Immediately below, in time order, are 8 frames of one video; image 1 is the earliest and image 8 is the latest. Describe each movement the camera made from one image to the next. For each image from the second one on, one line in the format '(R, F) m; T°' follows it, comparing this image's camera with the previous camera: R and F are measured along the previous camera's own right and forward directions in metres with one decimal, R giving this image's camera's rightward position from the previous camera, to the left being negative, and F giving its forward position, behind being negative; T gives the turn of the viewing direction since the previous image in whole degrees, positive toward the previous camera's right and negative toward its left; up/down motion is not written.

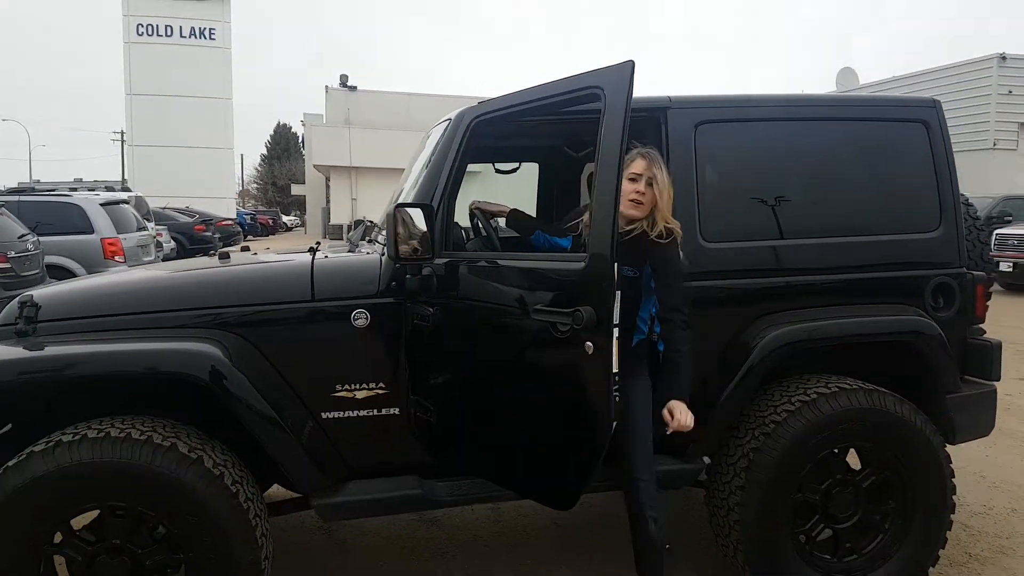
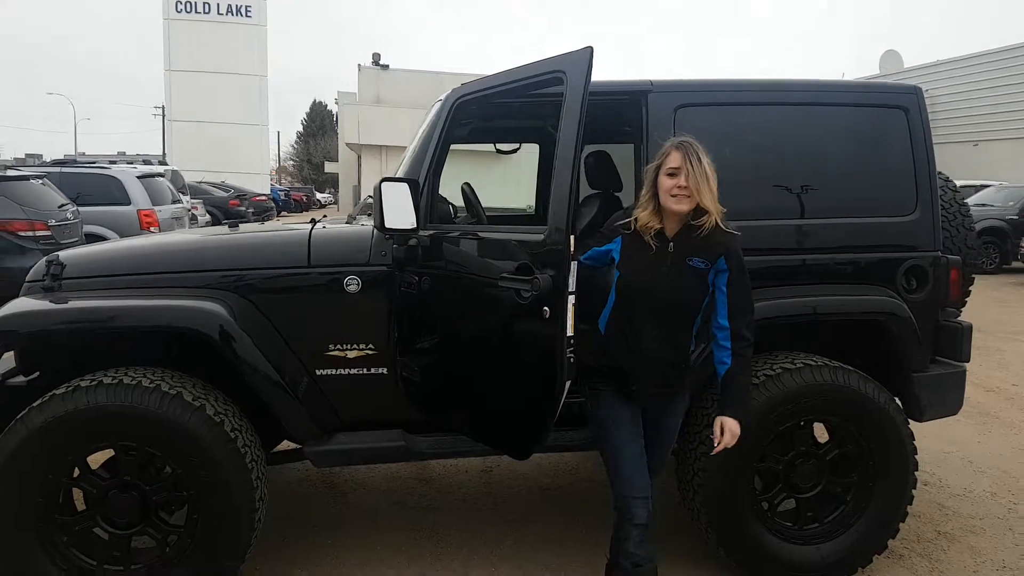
(+0.2, -0.2) m; -2°
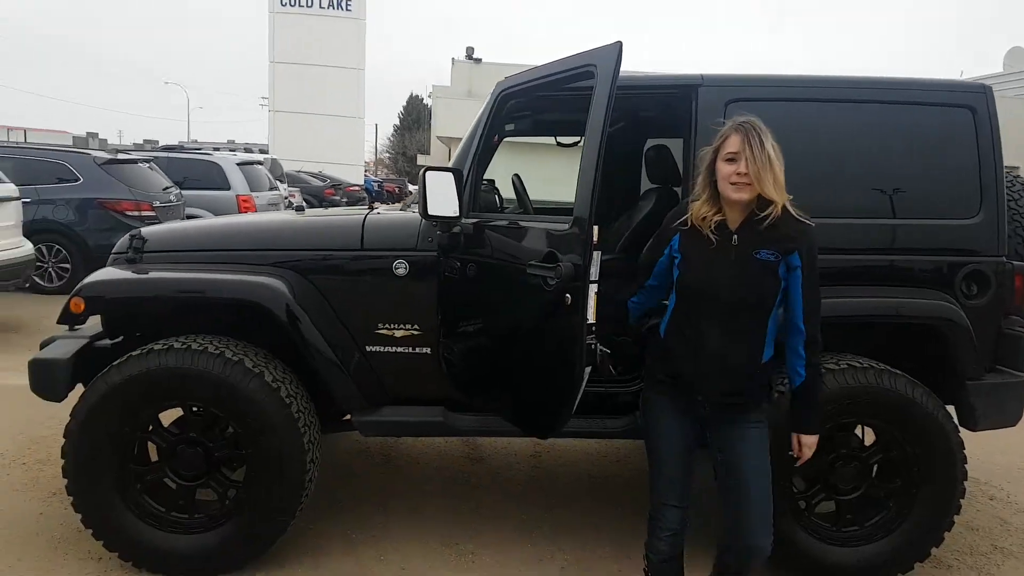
(+0.2, -0.1) m; -7°
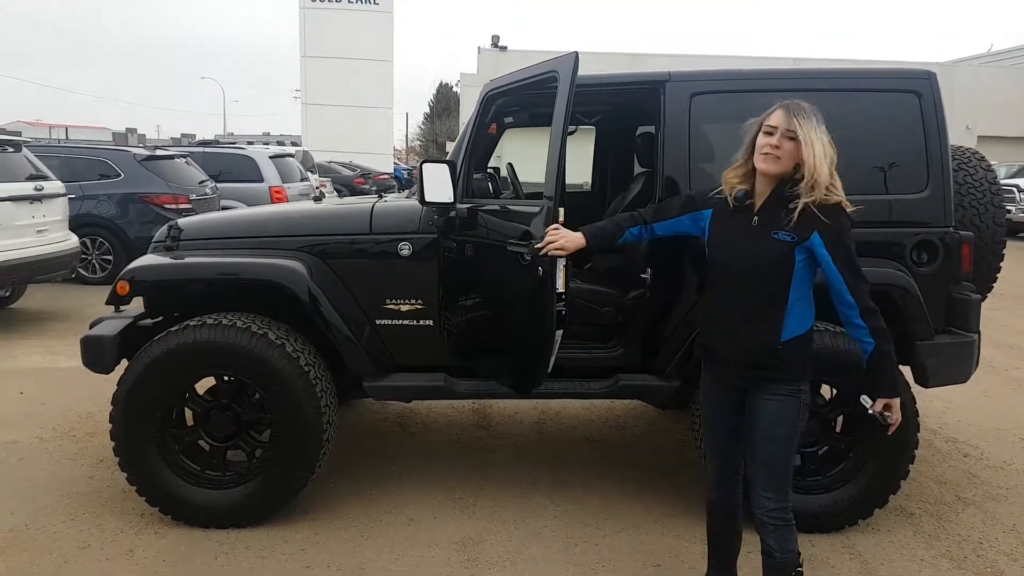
(+0.2, -0.3) m; -3°
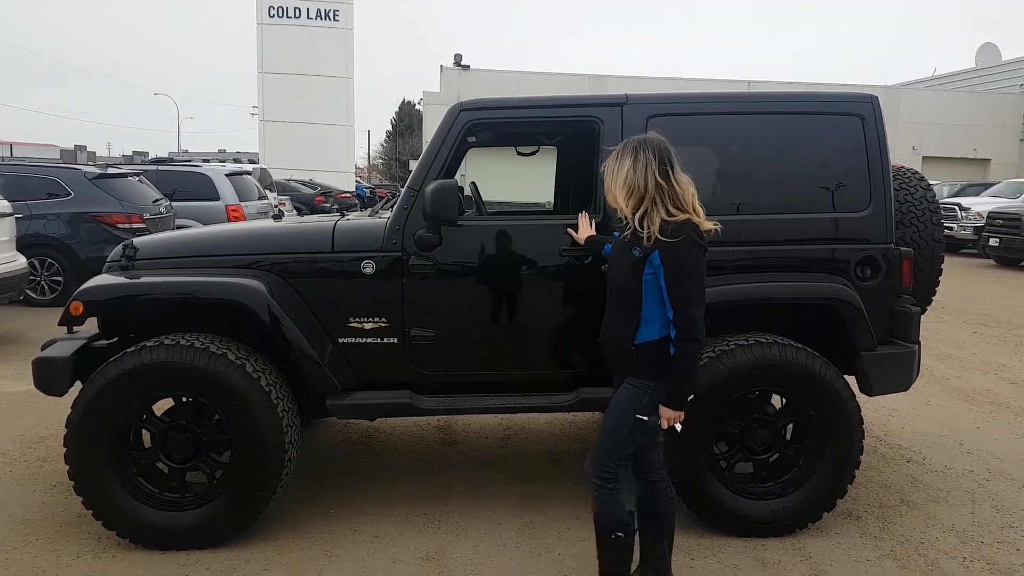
(0.0, -0.1) m; +3°
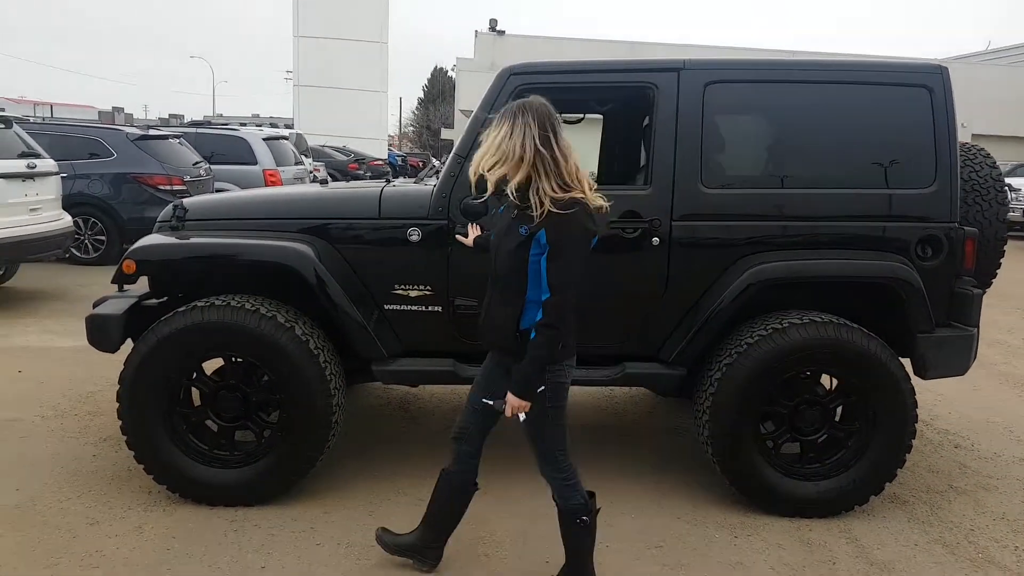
(-0.1, 0.0) m; -2°
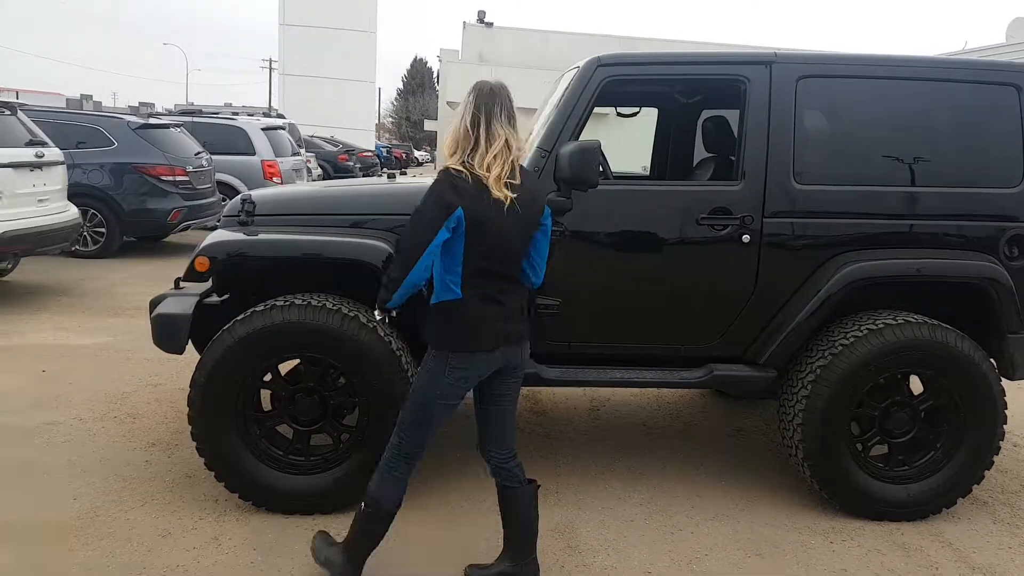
(-0.4, +0.1) m; +1°
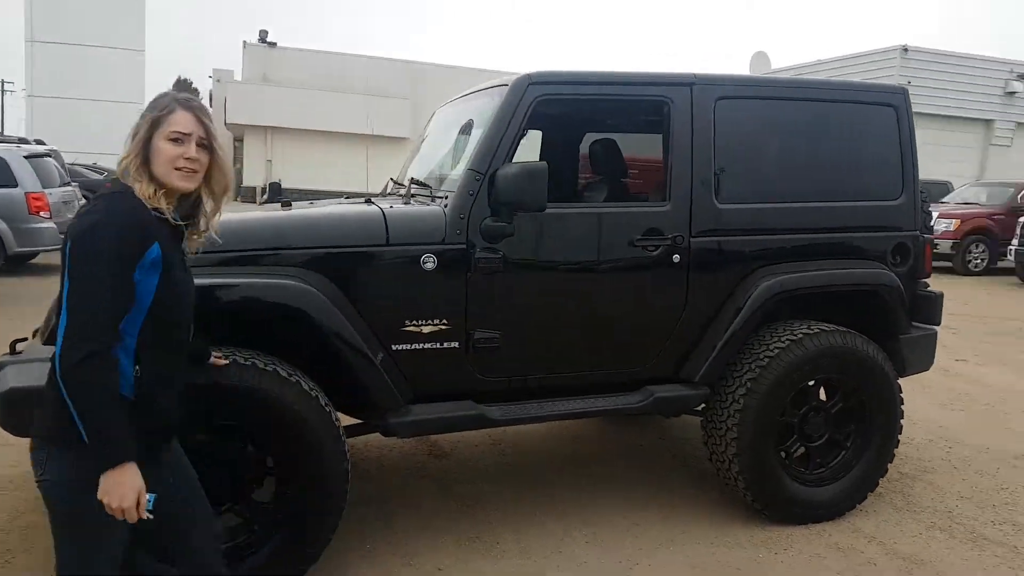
(-0.5, +0.3) m; +16°
